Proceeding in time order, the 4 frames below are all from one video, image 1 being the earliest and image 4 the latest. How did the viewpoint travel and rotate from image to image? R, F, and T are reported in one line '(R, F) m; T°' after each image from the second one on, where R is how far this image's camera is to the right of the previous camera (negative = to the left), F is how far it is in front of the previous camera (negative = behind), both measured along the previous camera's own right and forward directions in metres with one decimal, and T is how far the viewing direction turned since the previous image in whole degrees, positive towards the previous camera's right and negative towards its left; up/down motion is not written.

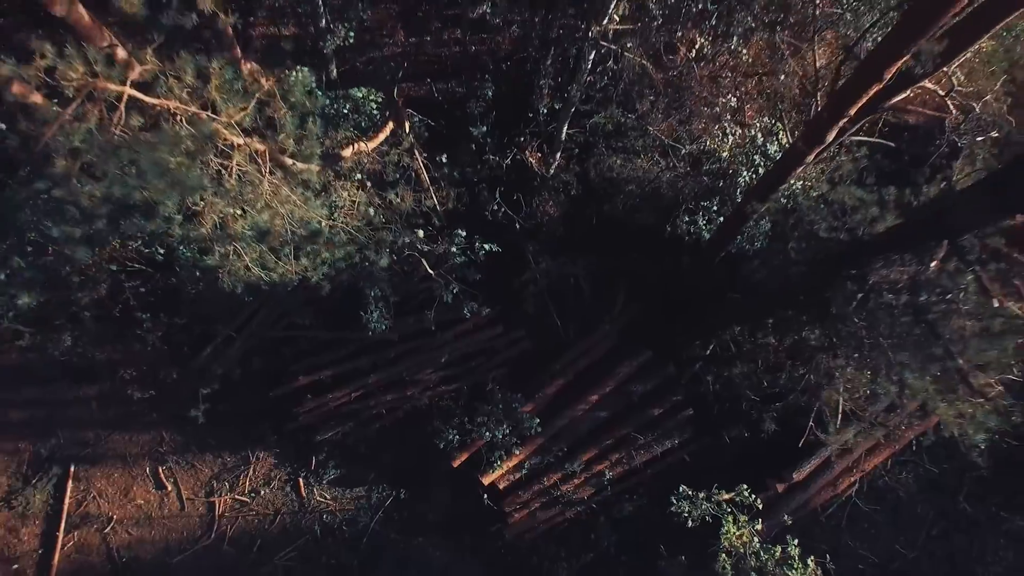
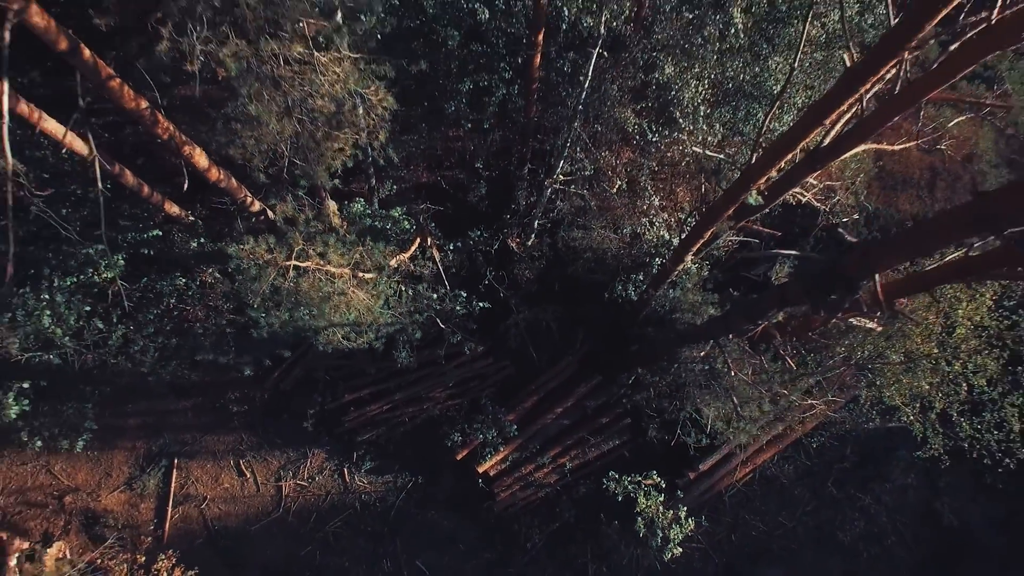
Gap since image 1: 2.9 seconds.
(+0.1, -1.8) m; 0°
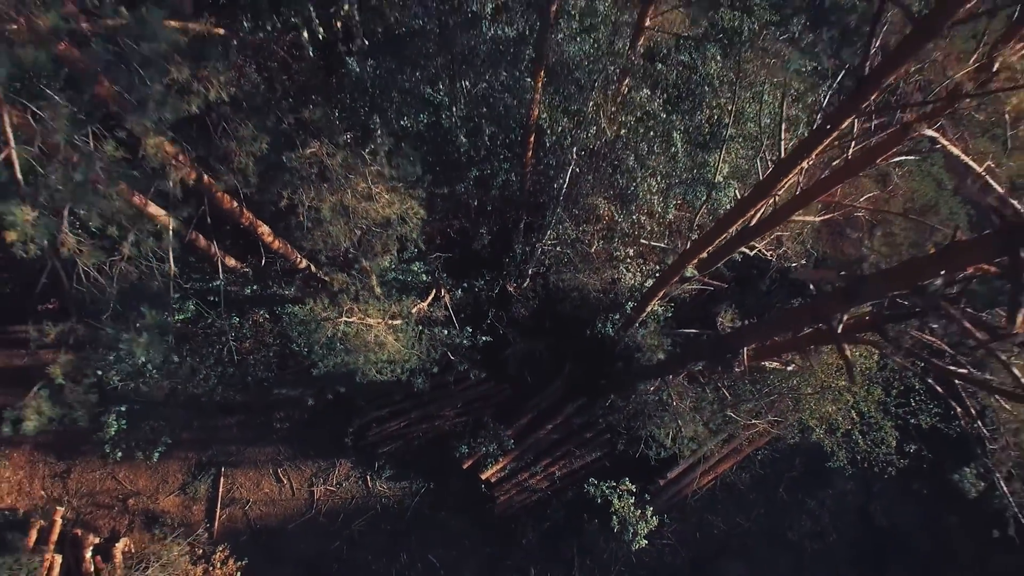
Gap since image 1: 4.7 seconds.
(0.0, -1.2) m; 0°
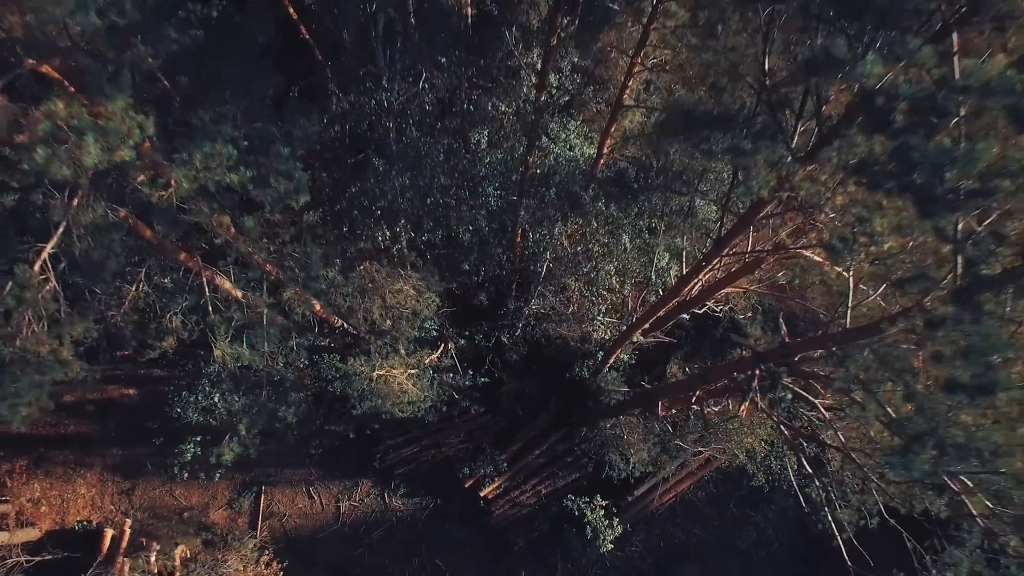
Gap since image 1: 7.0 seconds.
(+0.1, -1.6) m; 0°
